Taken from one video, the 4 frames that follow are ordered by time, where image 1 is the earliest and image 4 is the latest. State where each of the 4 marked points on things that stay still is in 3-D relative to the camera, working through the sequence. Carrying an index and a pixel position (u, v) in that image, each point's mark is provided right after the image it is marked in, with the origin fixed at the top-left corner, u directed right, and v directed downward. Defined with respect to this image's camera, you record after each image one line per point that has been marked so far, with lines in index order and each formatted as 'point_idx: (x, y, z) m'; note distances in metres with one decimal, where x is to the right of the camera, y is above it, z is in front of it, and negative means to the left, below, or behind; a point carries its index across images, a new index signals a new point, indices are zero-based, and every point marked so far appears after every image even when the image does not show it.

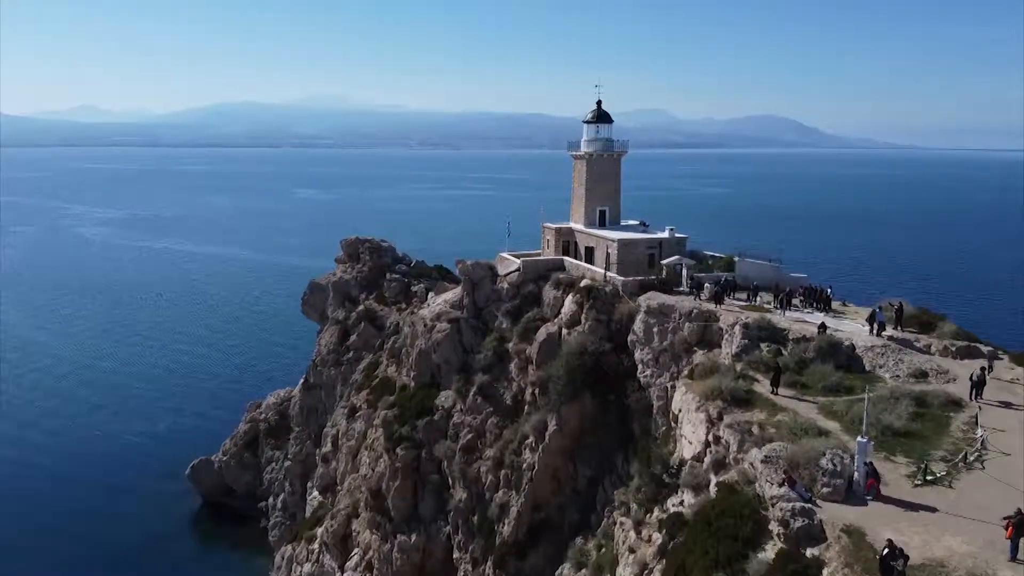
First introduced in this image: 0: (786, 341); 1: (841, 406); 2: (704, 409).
0: (+5.1, -1.0, +18.7) m
1: (+5.1, -1.8, +15.5) m
2: (+3.2, -2.0, +16.4) m
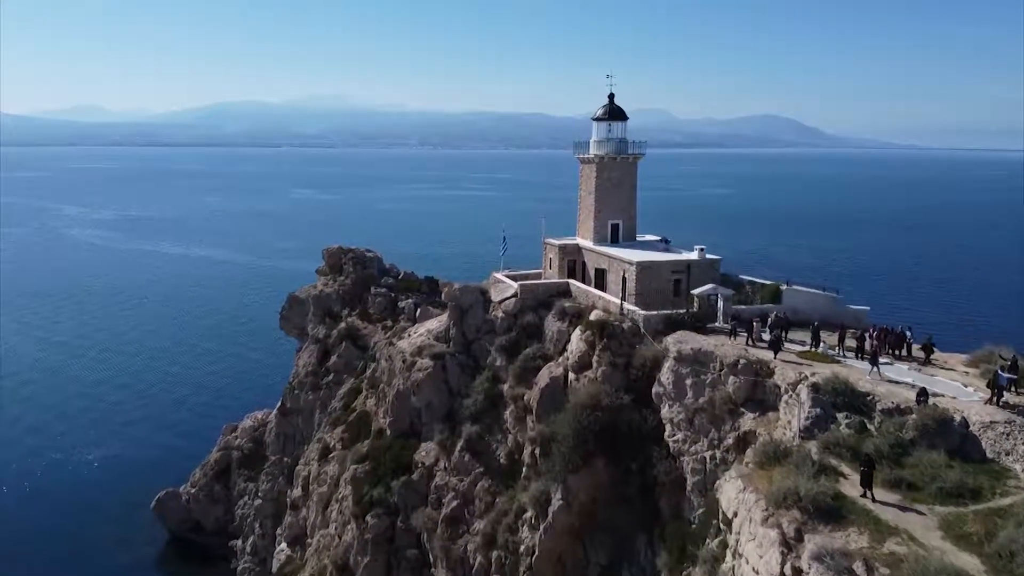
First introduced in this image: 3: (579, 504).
0: (+5.0, -1.7, +14.0) m
1: (+5.0, -2.6, +10.8) m
2: (+3.0, -2.7, +11.6) m
3: (+1.2, -3.9, +18.0) m
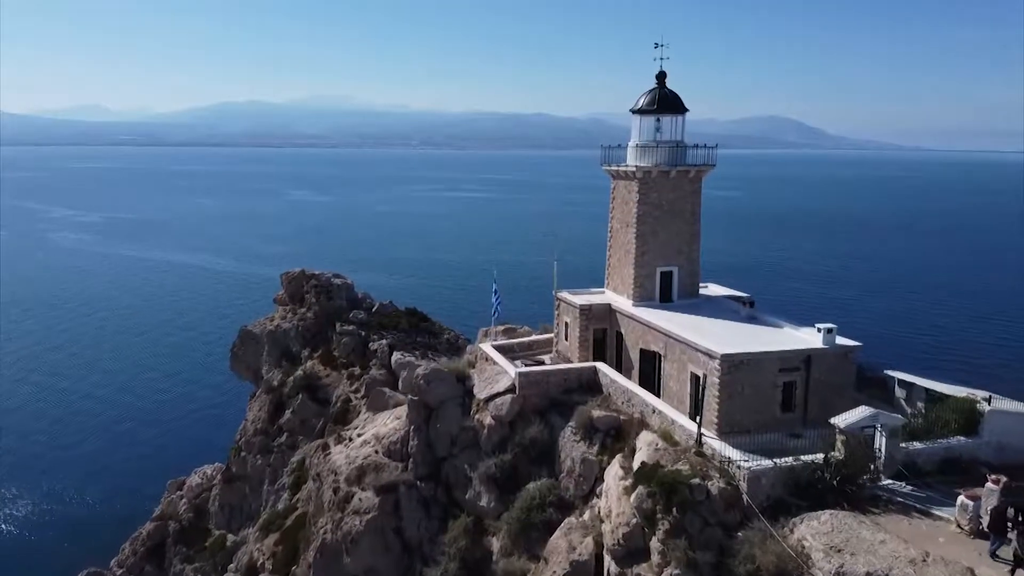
0: (+4.9, -3.1, +5.1) m
1: (+4.9, -3.9, +1.9) m
2: (+2.9, -4.1, +2.8) m
3: (+1.1, -5.2, +9.1) m
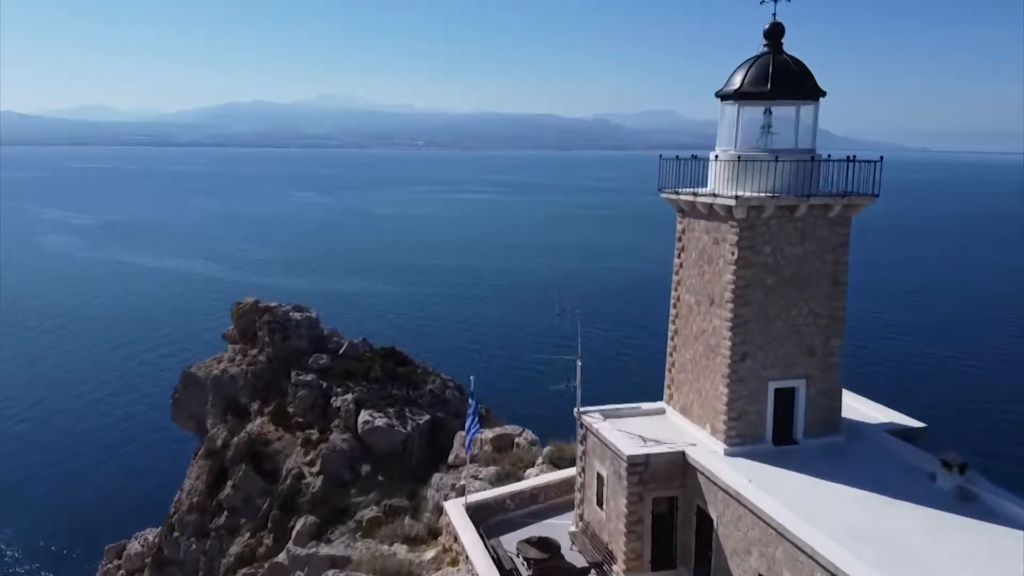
0: (+4.7, -4.2, -2.3) m
1: (+4.7, -5.1, -5.5) m
2: (+2.8, -5.2, -4.6) m
3: (+0.9, -6.4, +1.7) m
